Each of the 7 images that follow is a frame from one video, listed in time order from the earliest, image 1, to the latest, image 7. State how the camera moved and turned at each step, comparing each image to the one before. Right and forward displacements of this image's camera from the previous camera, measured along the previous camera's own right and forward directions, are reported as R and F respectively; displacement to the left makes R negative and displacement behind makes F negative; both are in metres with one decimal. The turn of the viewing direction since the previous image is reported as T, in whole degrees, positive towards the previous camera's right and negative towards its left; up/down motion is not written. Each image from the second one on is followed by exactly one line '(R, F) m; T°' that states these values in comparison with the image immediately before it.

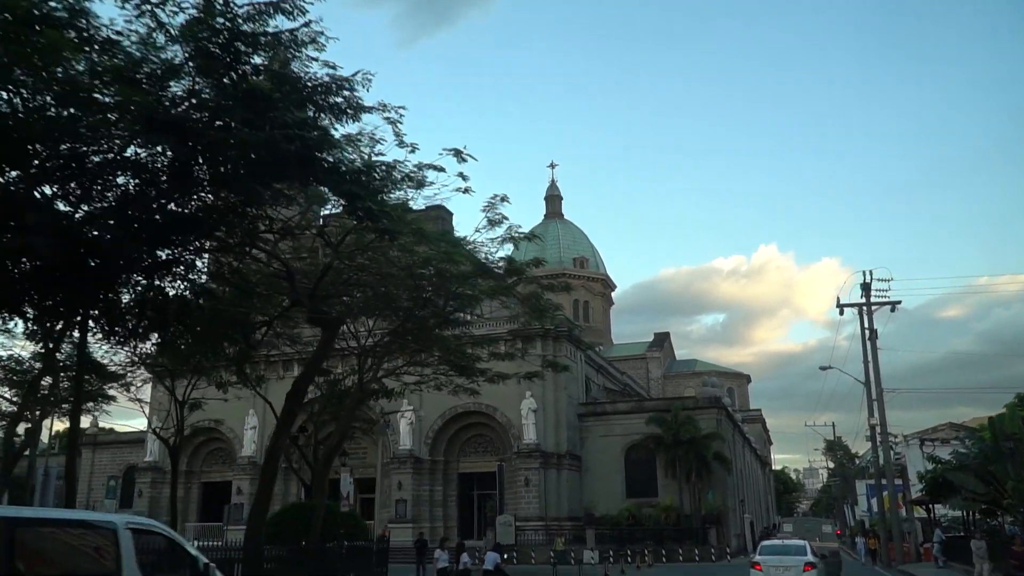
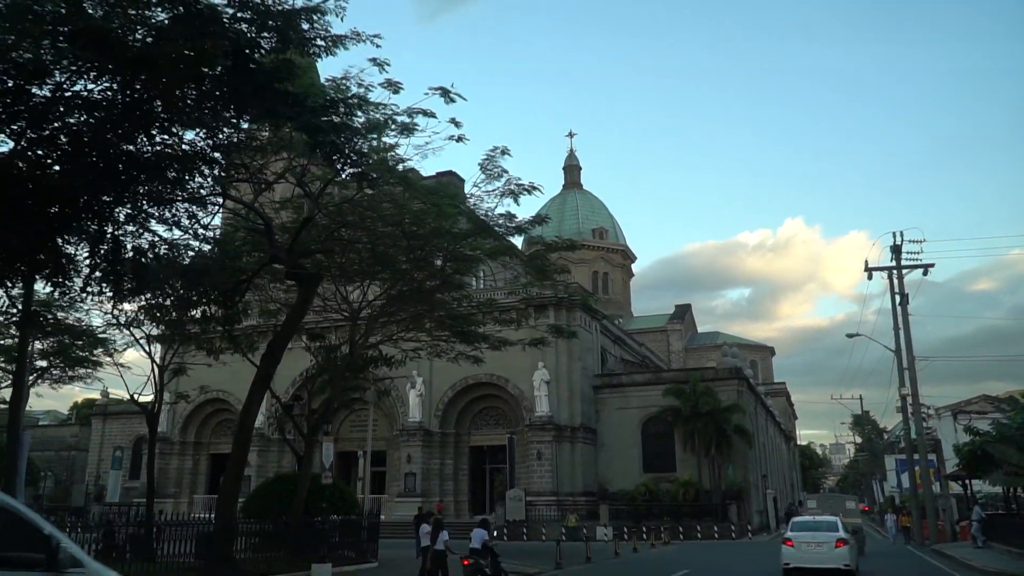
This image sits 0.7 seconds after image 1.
(+0.5, +1.6) m; -2°
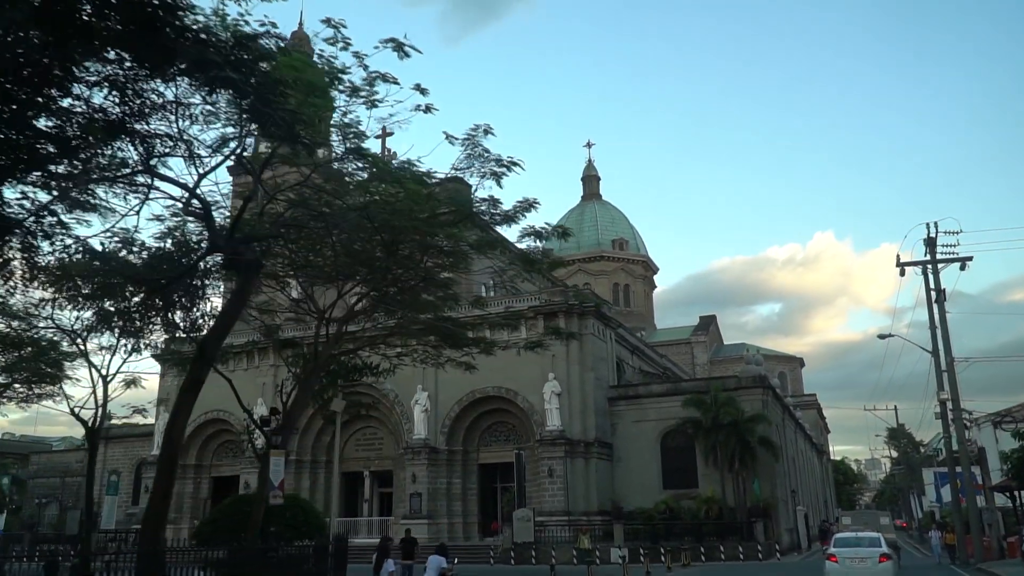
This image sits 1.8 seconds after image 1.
(+0.9, +2.2) m; -2°
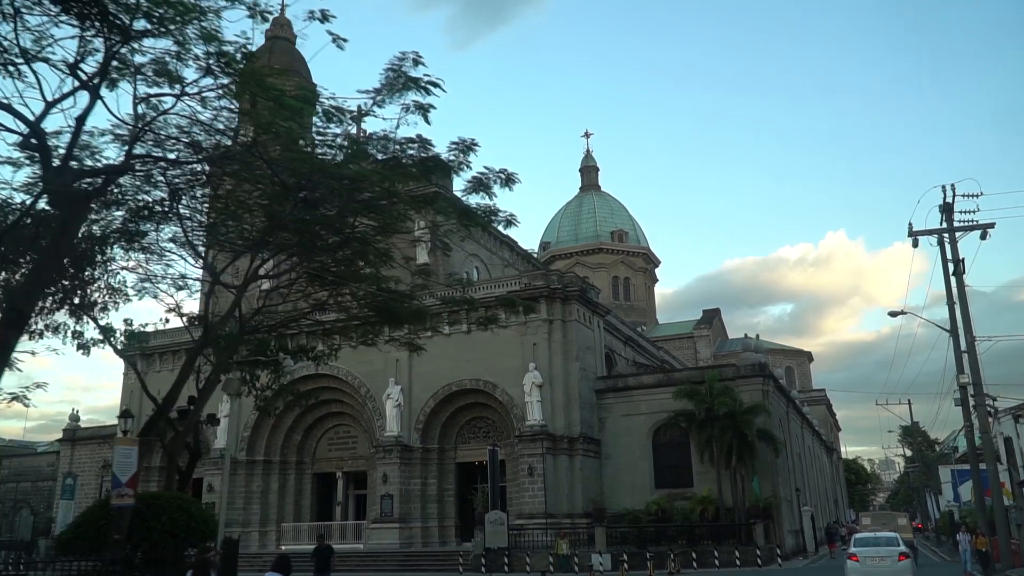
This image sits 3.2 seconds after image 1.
(+1.3, +3.0) m; -1°
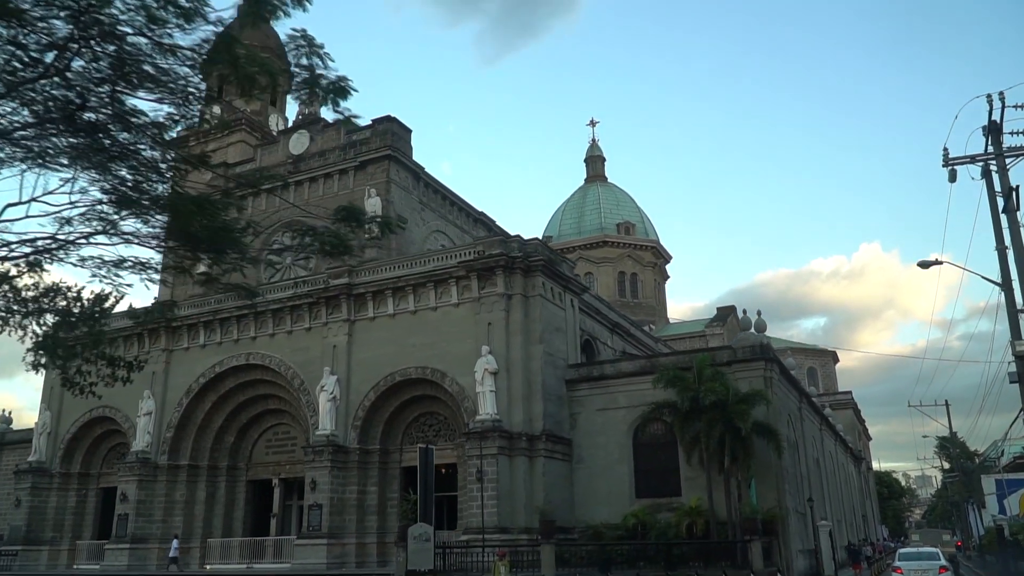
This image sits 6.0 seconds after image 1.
(+2.6, +5.7) m; -2°
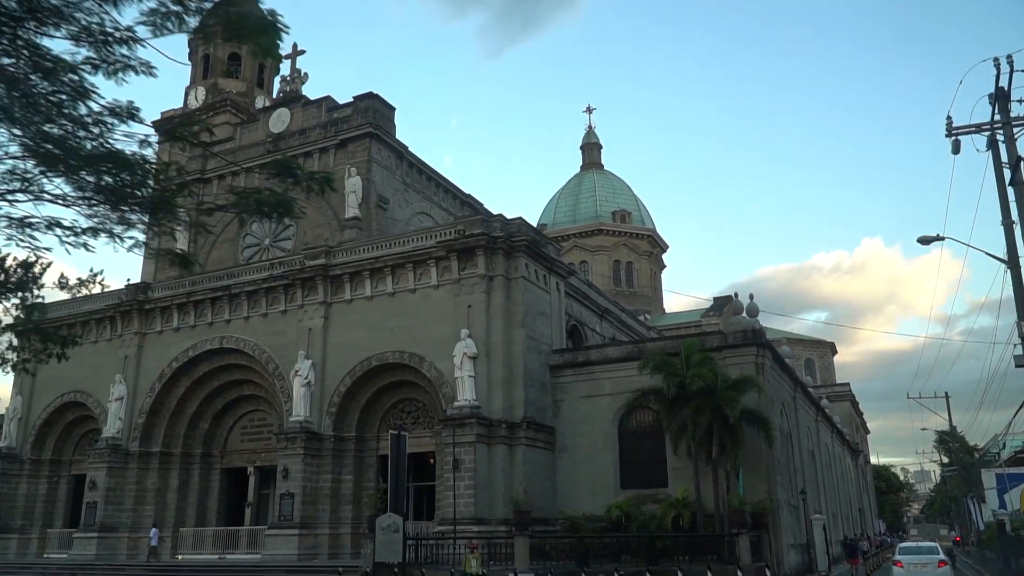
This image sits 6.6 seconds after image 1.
(+0.6, +1.2) m; 0°
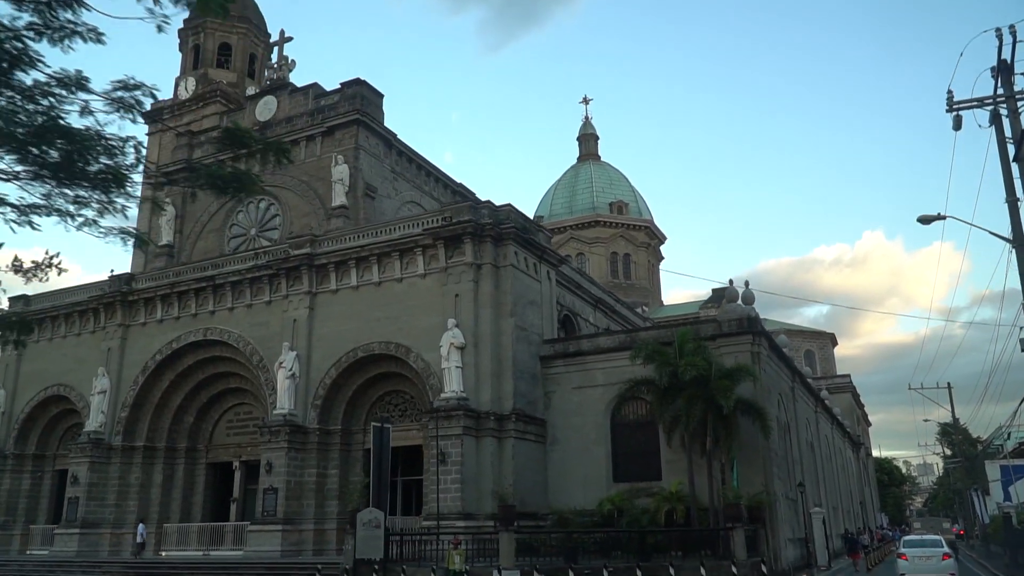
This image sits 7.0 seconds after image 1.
(+0.4, +0.8) m; 0°
